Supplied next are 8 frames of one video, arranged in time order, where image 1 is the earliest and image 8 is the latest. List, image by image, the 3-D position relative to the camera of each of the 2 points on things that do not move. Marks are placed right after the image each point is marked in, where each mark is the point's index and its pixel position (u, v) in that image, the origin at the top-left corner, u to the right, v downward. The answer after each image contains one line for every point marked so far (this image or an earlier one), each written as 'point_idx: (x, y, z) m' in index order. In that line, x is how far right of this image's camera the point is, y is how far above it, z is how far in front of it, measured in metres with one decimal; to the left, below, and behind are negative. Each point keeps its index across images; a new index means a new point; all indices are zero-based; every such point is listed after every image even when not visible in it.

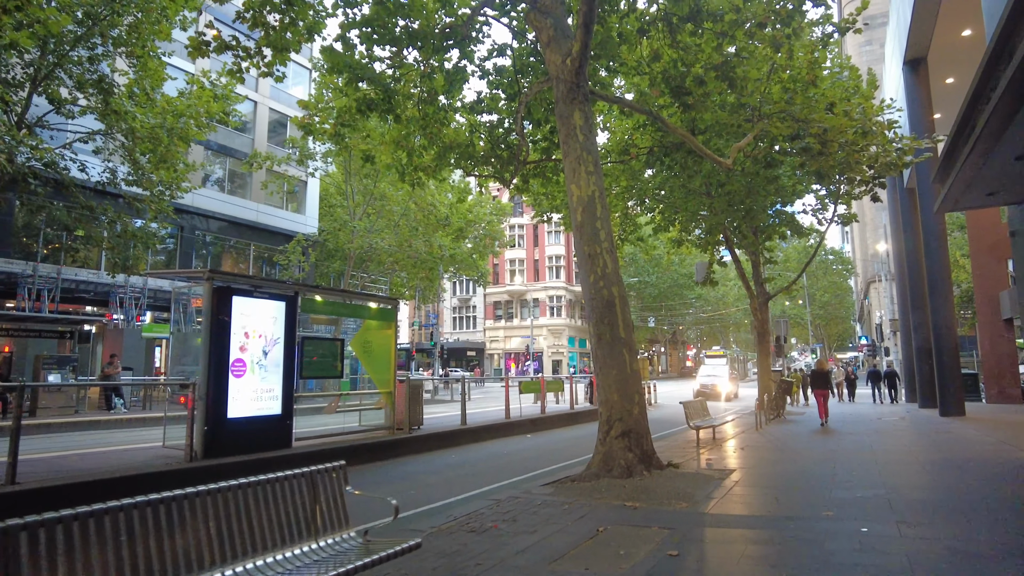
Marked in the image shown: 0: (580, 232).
0: (+0.9, +0.7, +8.1) m
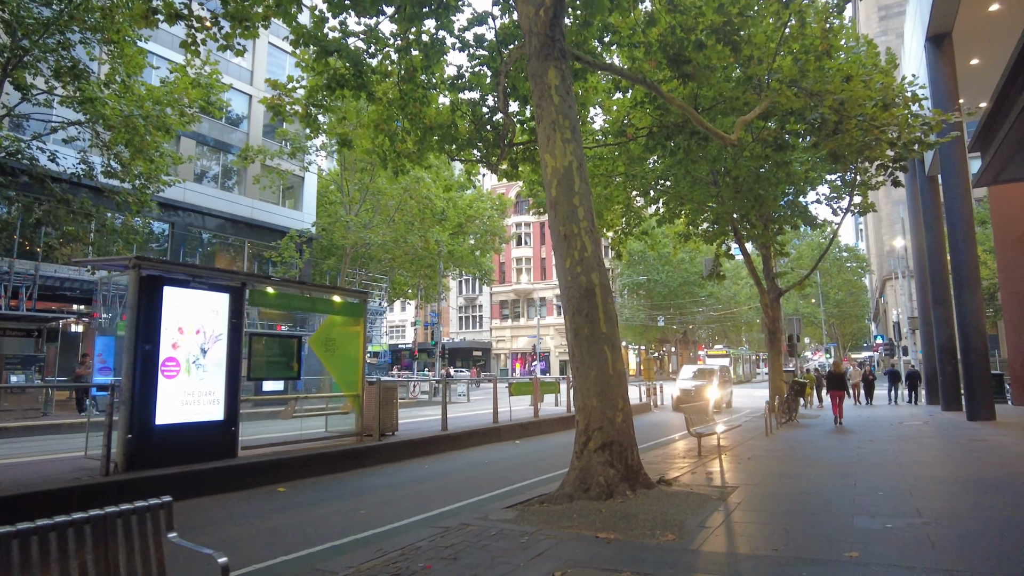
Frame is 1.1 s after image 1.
0: (+0.5, +0.9, +6.9) m
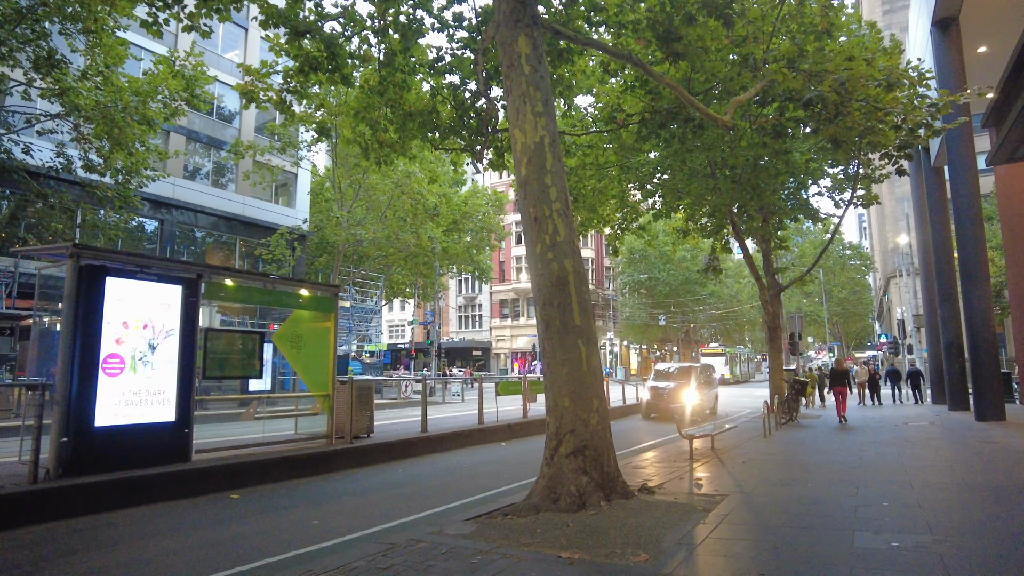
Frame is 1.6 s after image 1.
0: (+0.1, +1.0, +6.3) m
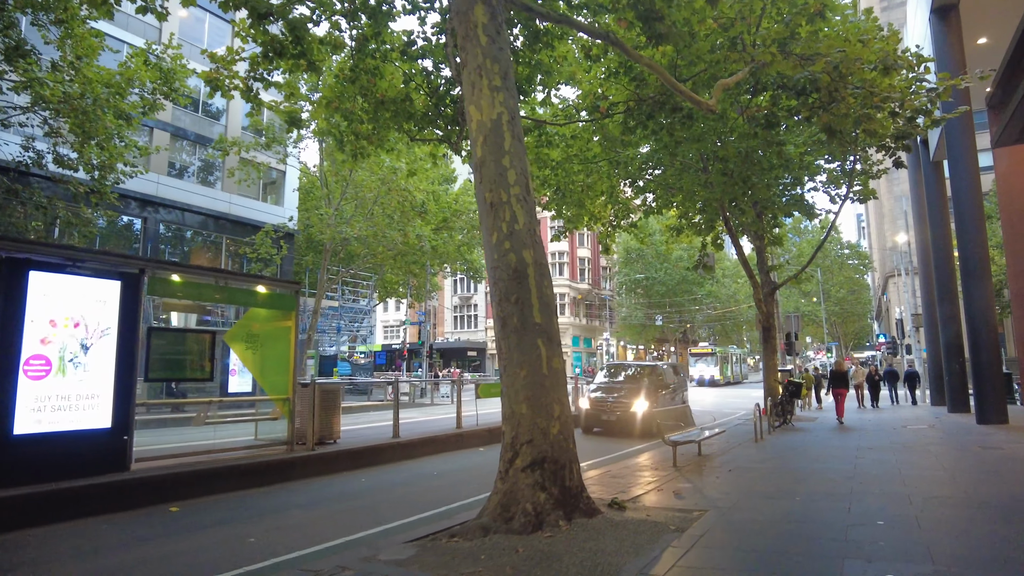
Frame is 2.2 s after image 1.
0: (-0.3, +1.0, +5.7) m
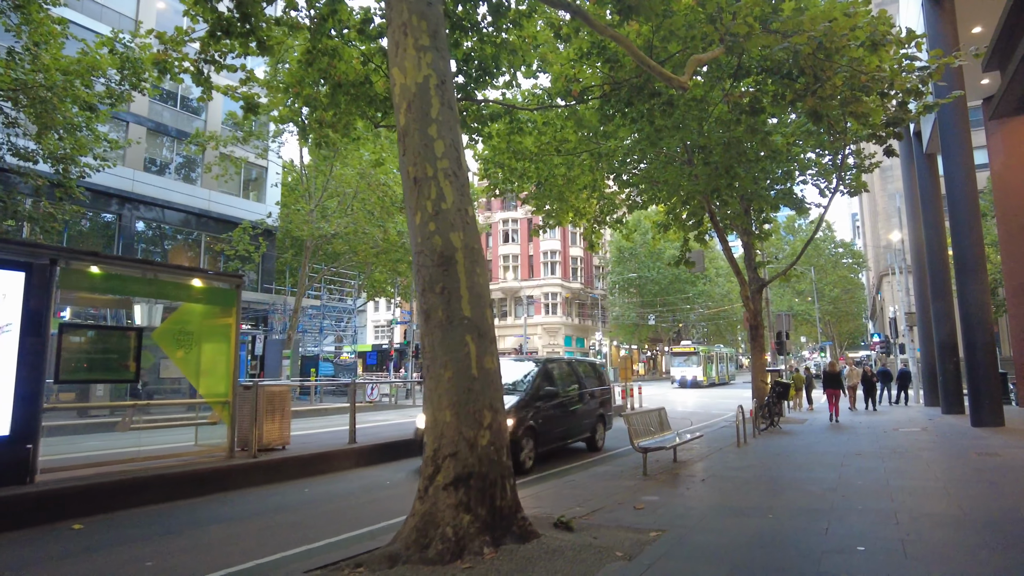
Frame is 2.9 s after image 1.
0: (-0.8, +1.1, +4.9) m
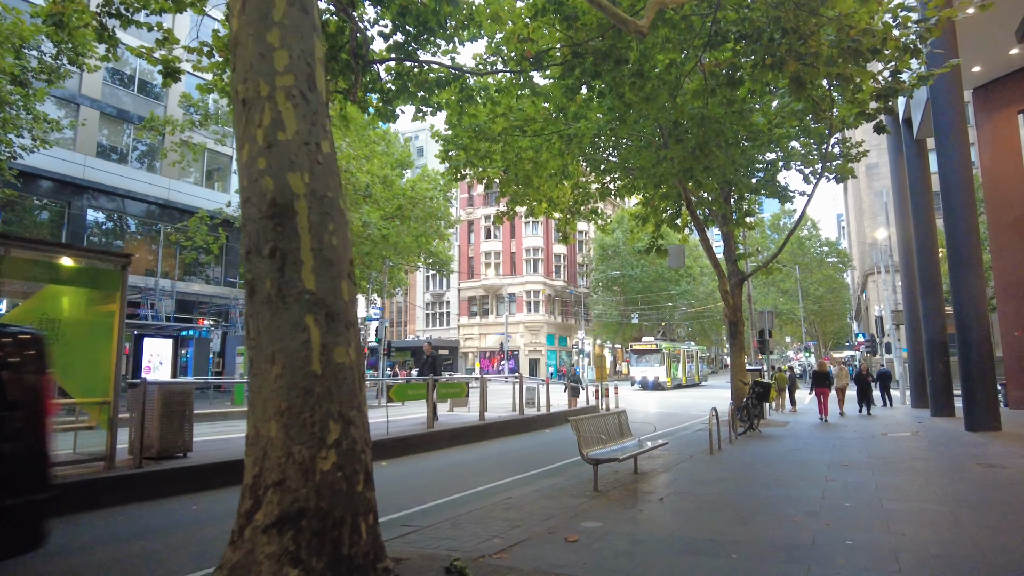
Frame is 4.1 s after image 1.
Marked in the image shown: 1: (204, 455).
0: (-1.5, +1.3, +3.6) m
1: (-4.1, -2.3, +8.7) m
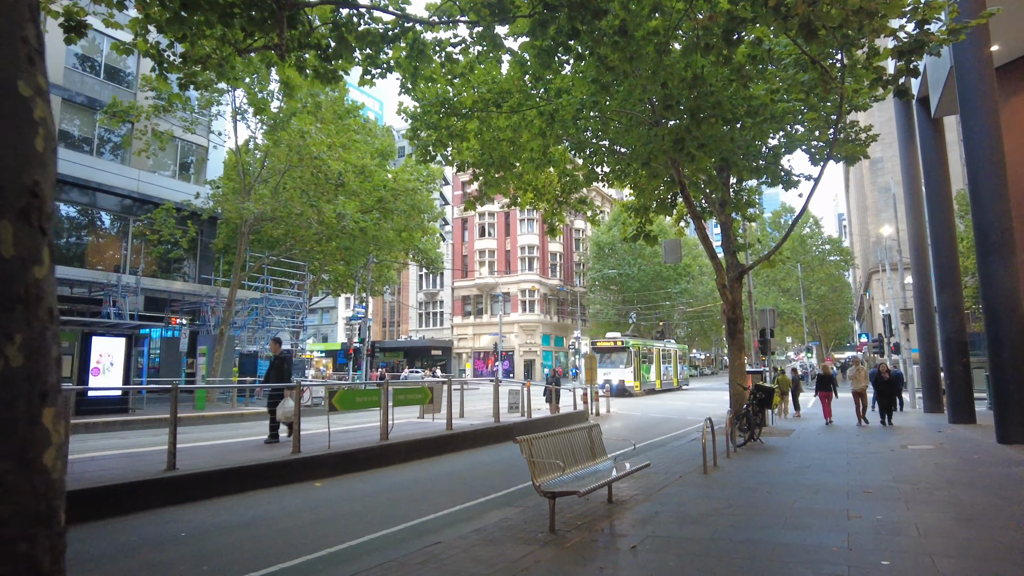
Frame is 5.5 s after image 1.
0: (-2.1, +1.5, +2.1) m
1: (-4.7, -2.1, +7.2) m
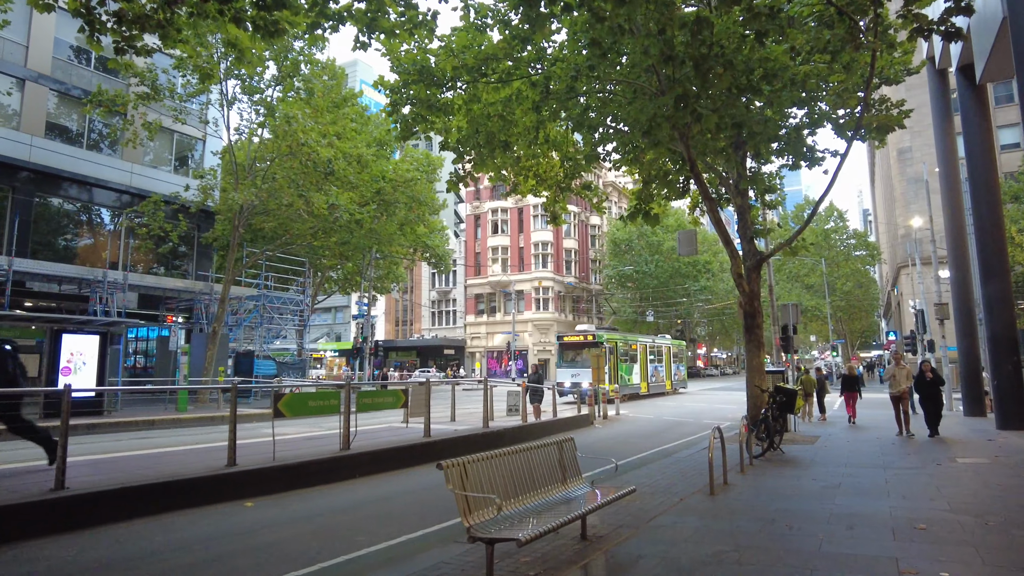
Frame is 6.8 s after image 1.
0: (-2.7, +1.6, +0.7) m
1: (-5.1, -1.9, +5.9) m
